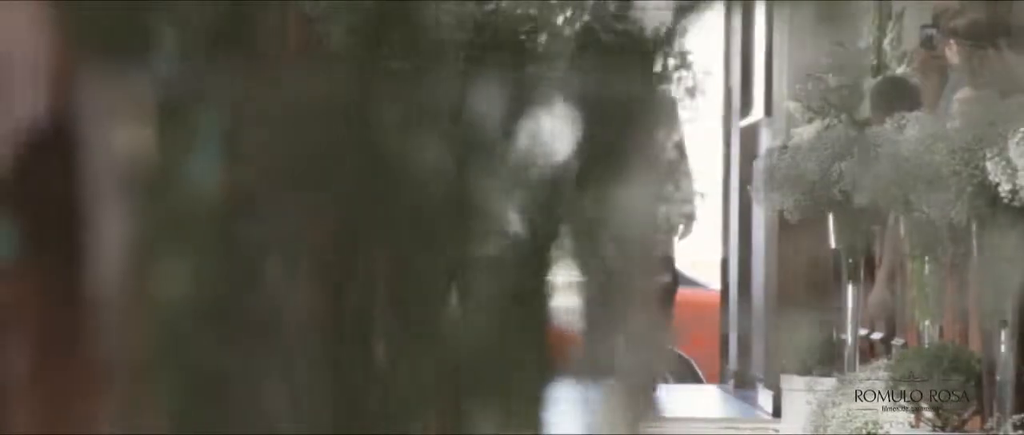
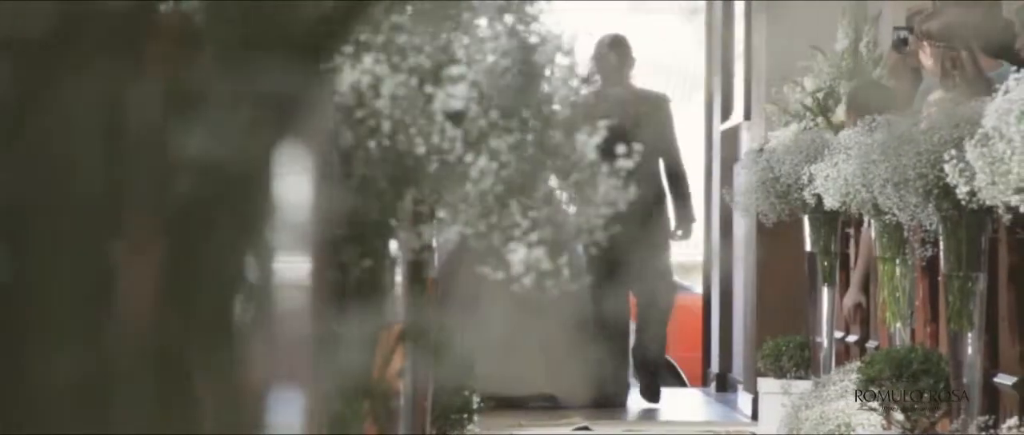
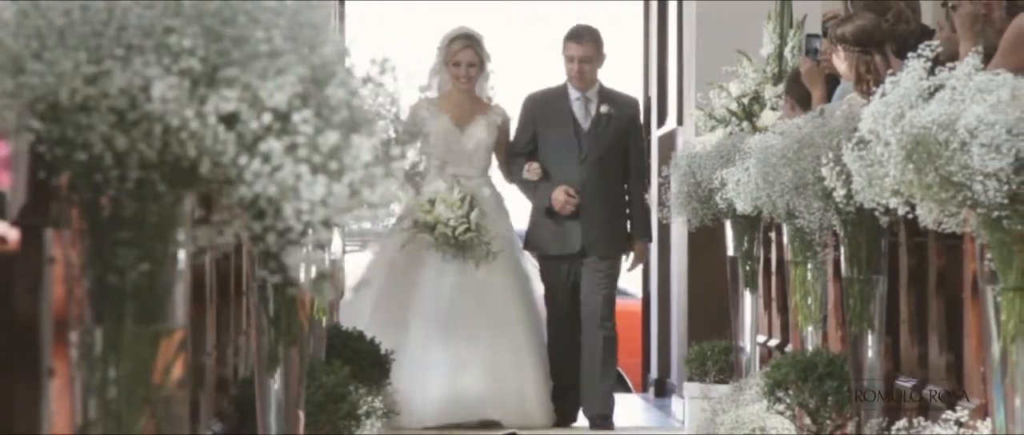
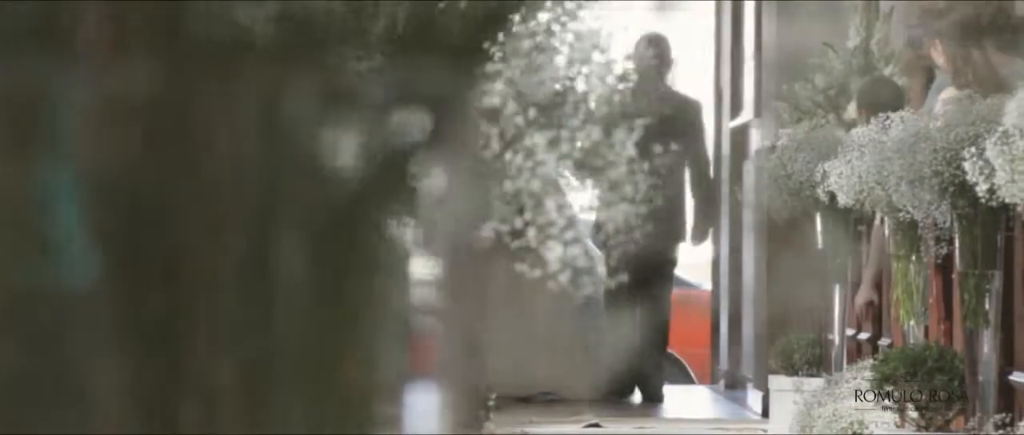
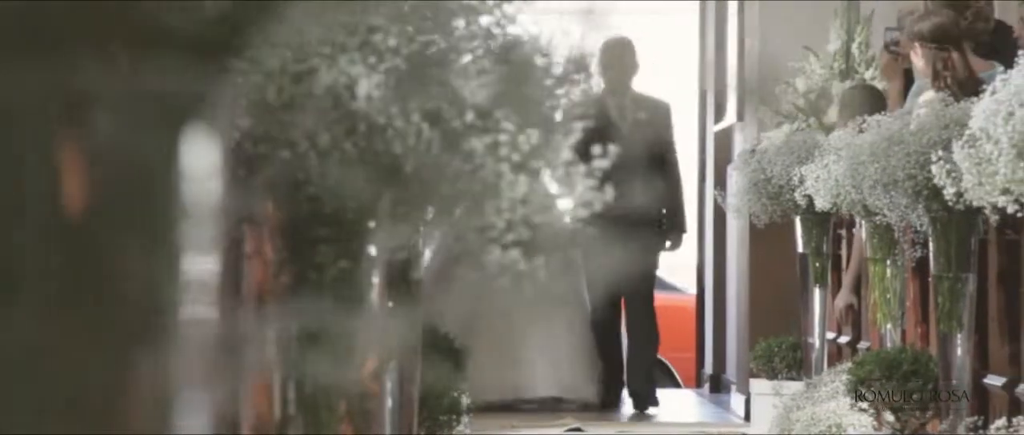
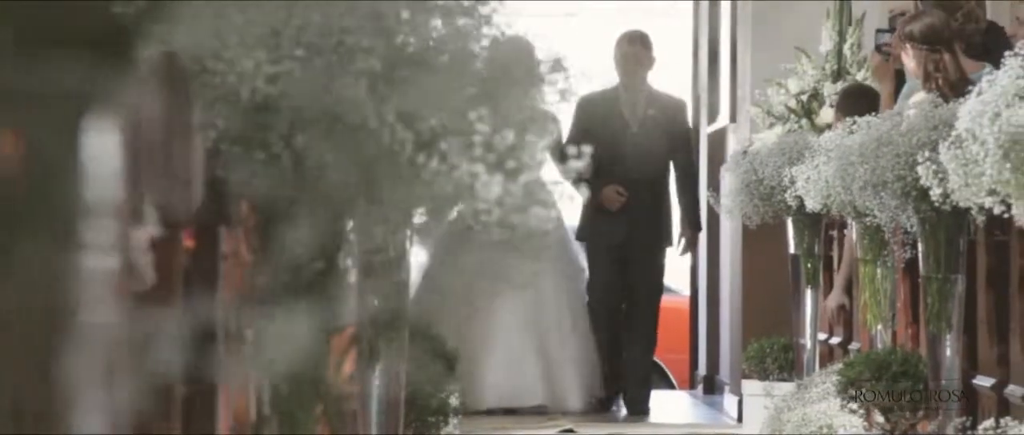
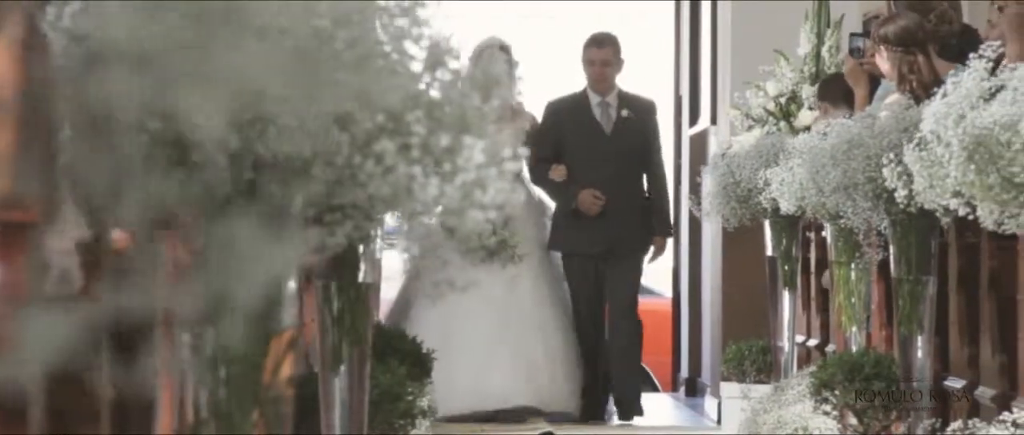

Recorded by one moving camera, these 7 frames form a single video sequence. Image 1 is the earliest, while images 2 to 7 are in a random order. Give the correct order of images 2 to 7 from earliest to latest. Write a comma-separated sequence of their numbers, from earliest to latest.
4, 2, 5, 6, 7, 3
